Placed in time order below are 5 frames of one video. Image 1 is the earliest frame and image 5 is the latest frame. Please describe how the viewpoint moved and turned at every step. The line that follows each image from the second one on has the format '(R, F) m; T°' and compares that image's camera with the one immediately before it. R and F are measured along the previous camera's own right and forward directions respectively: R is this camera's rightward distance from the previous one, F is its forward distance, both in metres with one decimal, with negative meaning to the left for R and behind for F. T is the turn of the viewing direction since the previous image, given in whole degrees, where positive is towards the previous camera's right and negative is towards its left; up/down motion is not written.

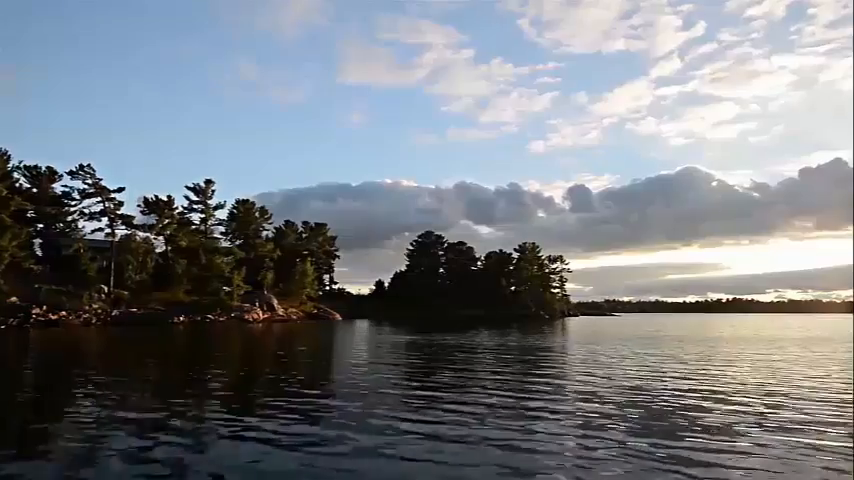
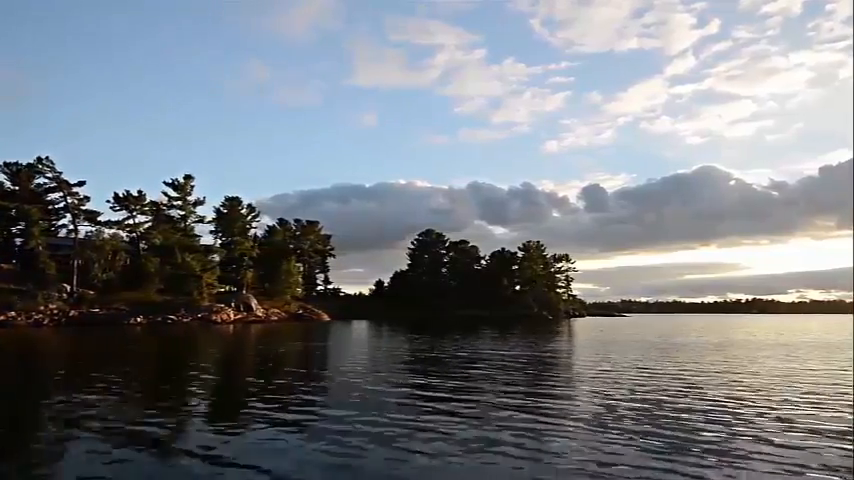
(+2.2, +2.8) m; -1°
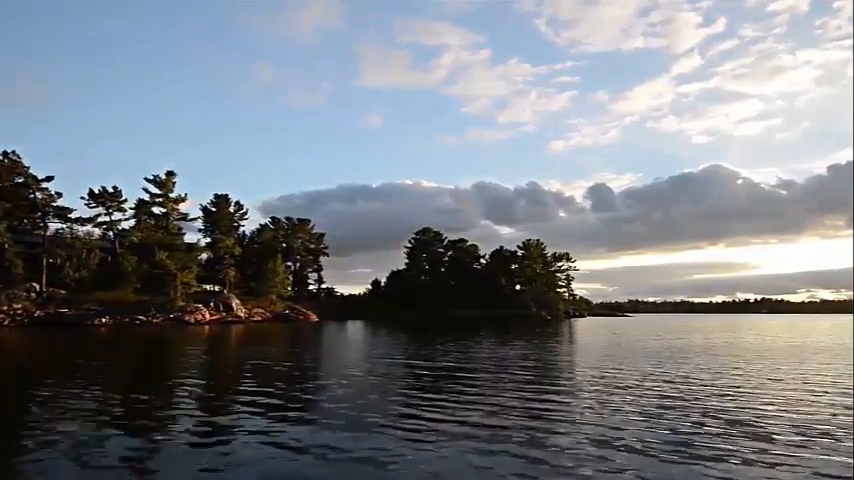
(+1.4, +1.8) m; -1°
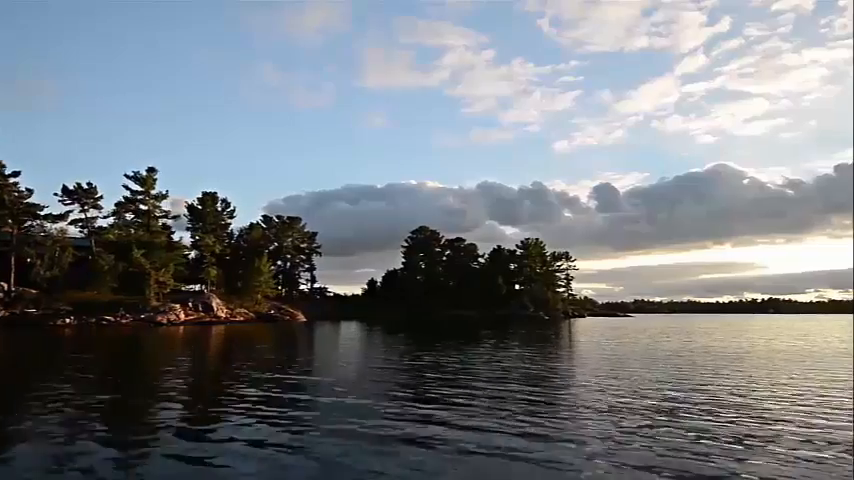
(+1.3, +1.7) m; 0°
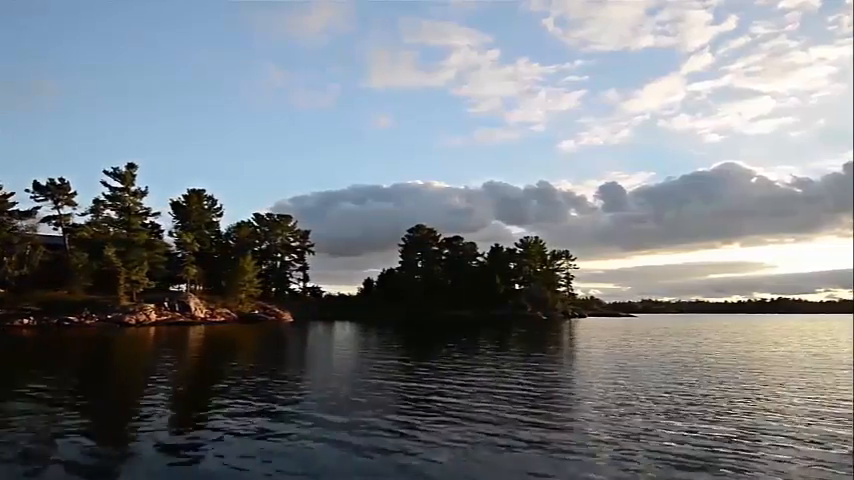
(+1.4, +1.7) m; -1°
